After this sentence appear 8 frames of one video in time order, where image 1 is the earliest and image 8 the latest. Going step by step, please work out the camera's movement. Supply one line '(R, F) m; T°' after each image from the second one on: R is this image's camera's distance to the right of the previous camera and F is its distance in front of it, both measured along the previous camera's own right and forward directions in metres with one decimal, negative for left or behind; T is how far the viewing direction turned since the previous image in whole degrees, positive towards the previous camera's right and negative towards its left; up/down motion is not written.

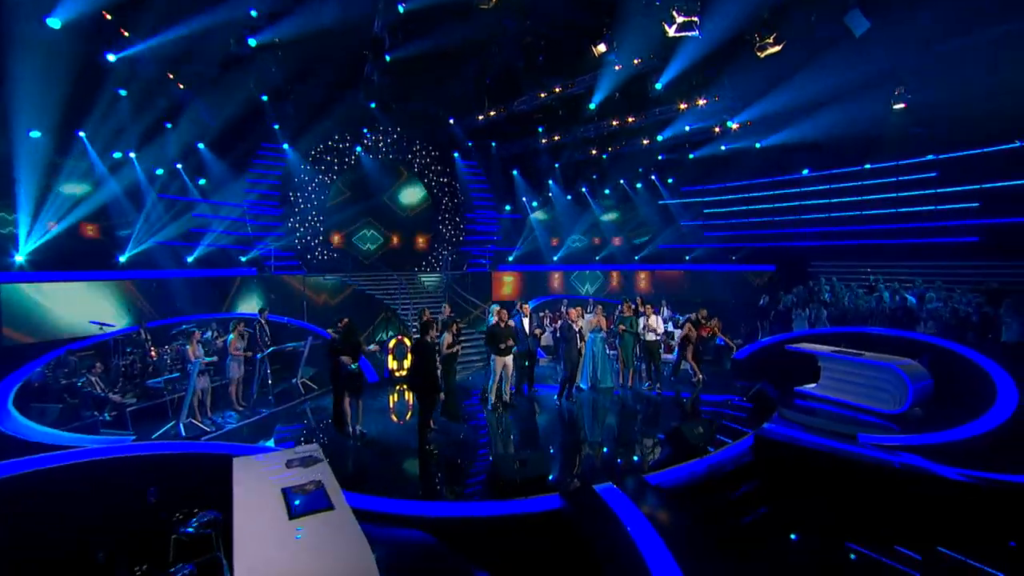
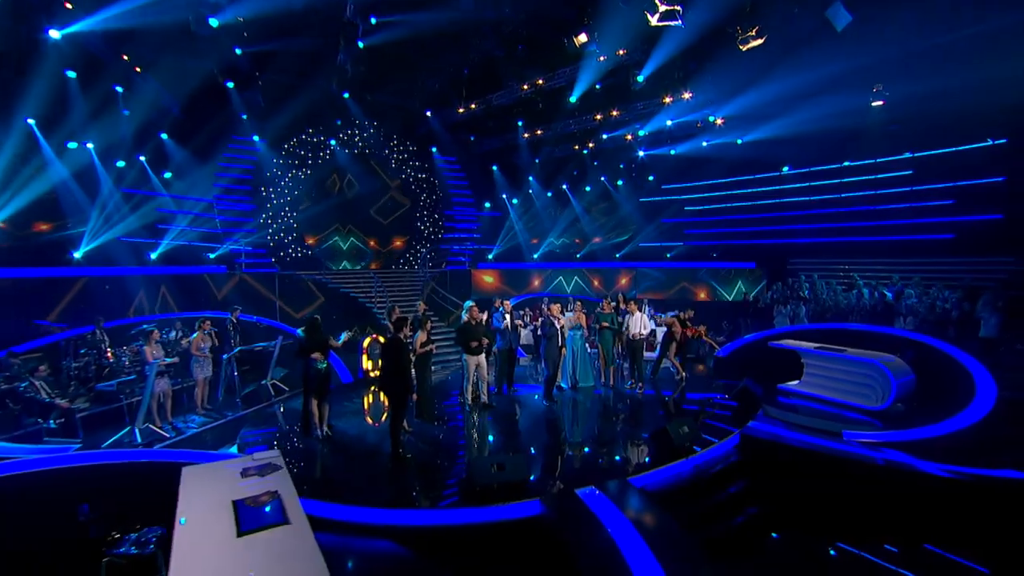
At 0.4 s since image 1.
(0.0, +0.3) m; +2°
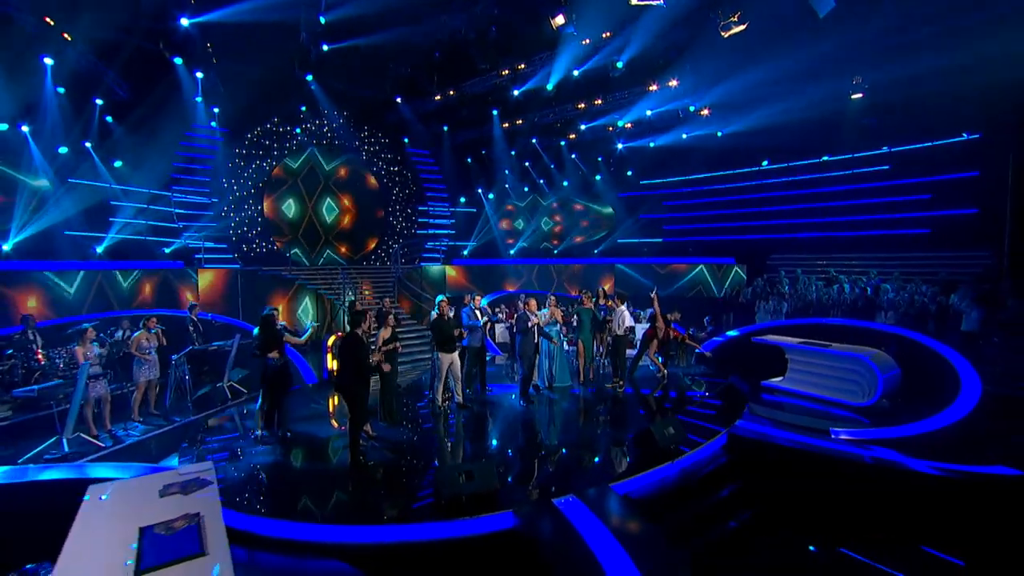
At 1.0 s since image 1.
(+0.1, +0.5) m; +2°
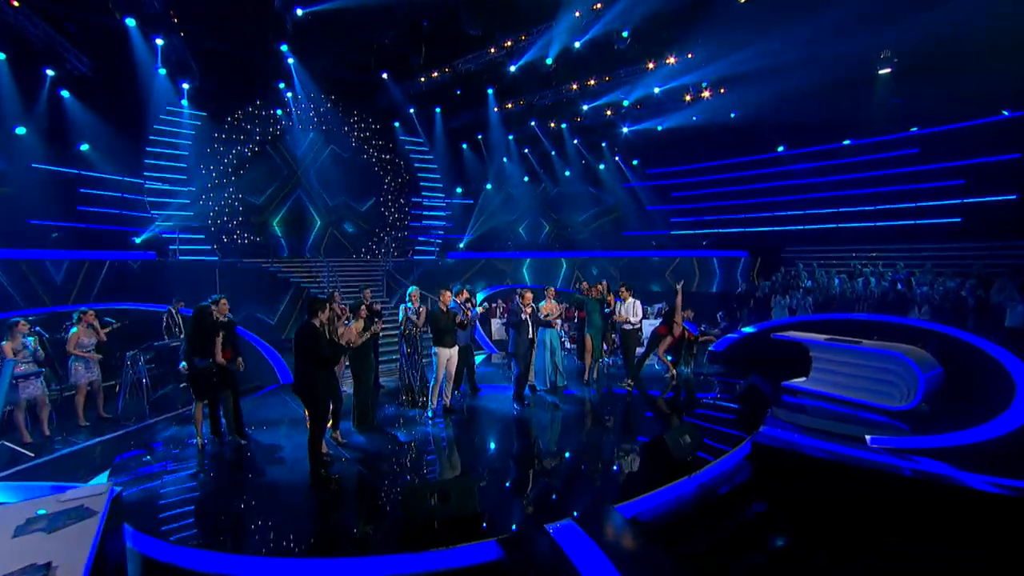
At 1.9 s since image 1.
(+0.2, +0.9) m; -1°
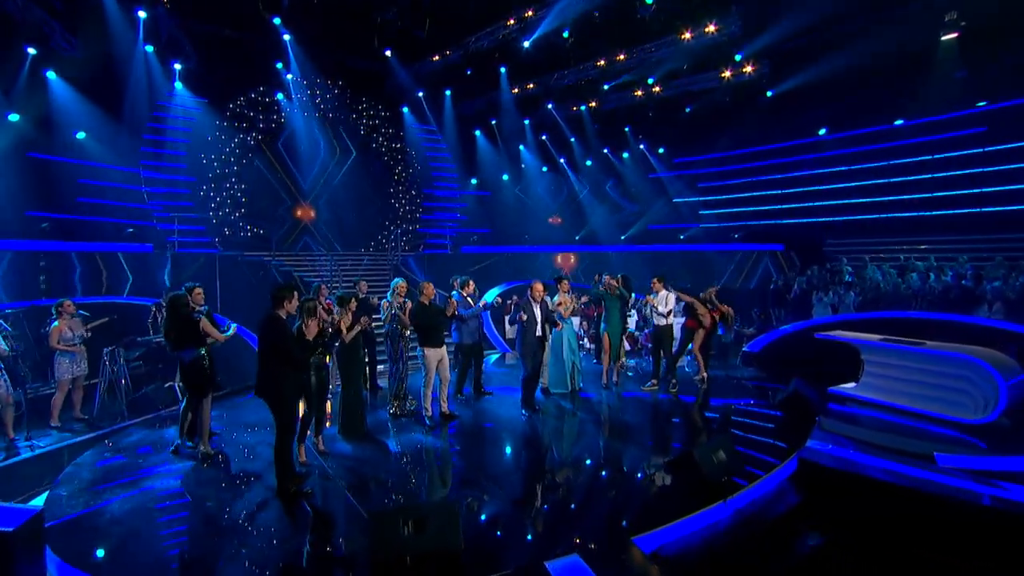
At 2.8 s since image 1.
(+0.2, +0.8) m; -3°
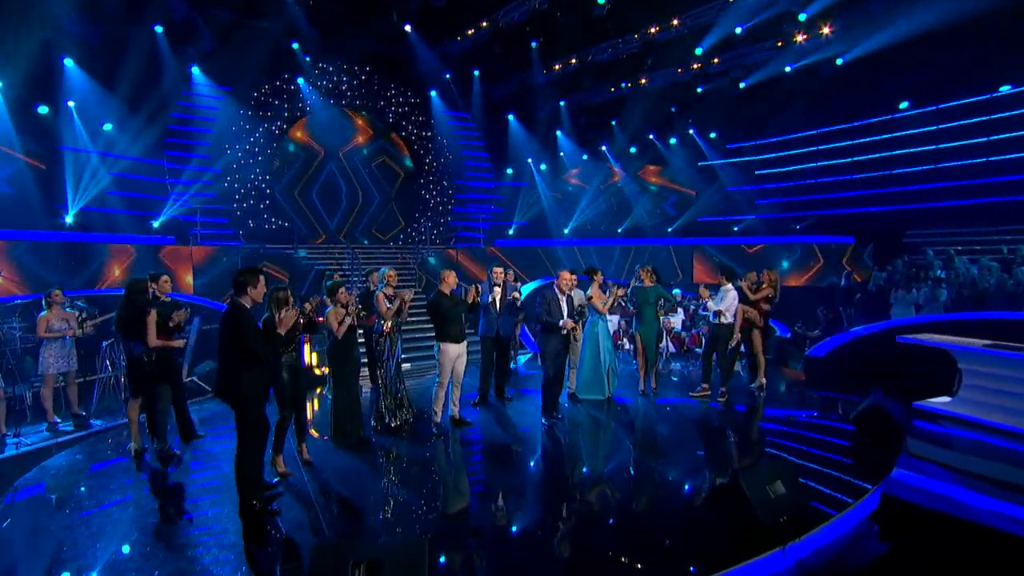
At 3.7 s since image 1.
(+0.4, +0.9) m; -5°
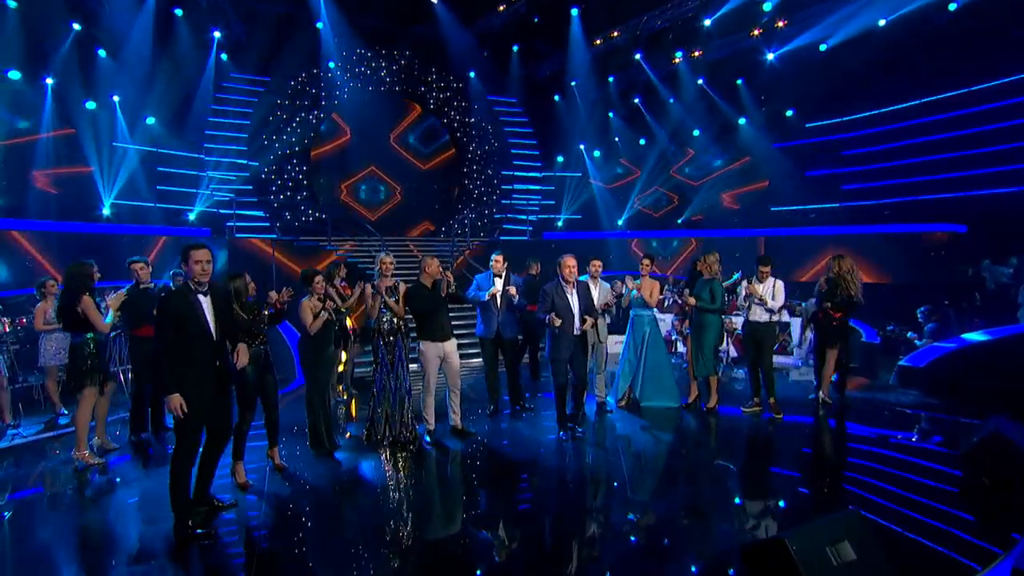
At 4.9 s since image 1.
(+0.6, +0.9) m; -8°
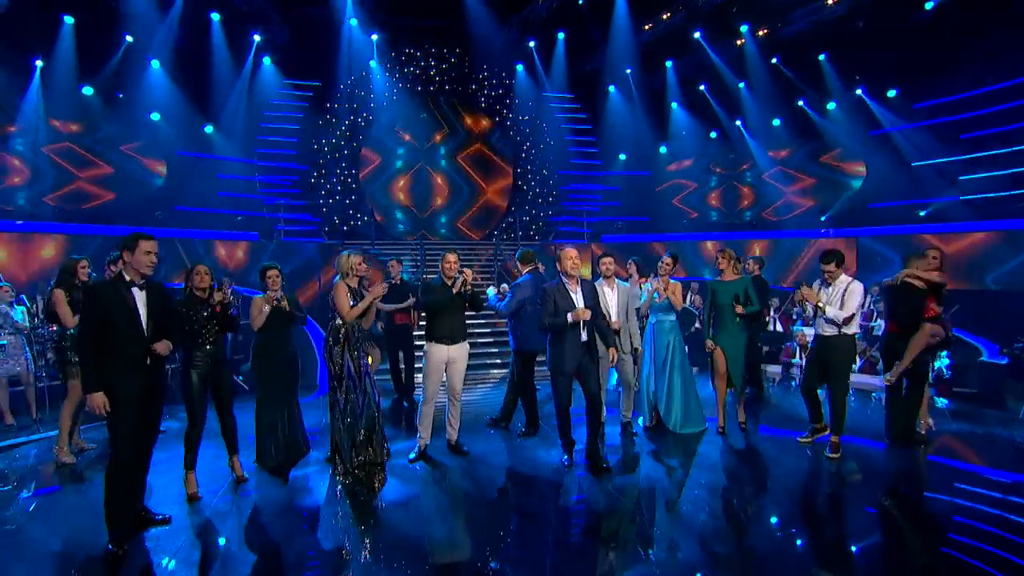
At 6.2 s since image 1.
(+0.7, +0.8) m; -9°
